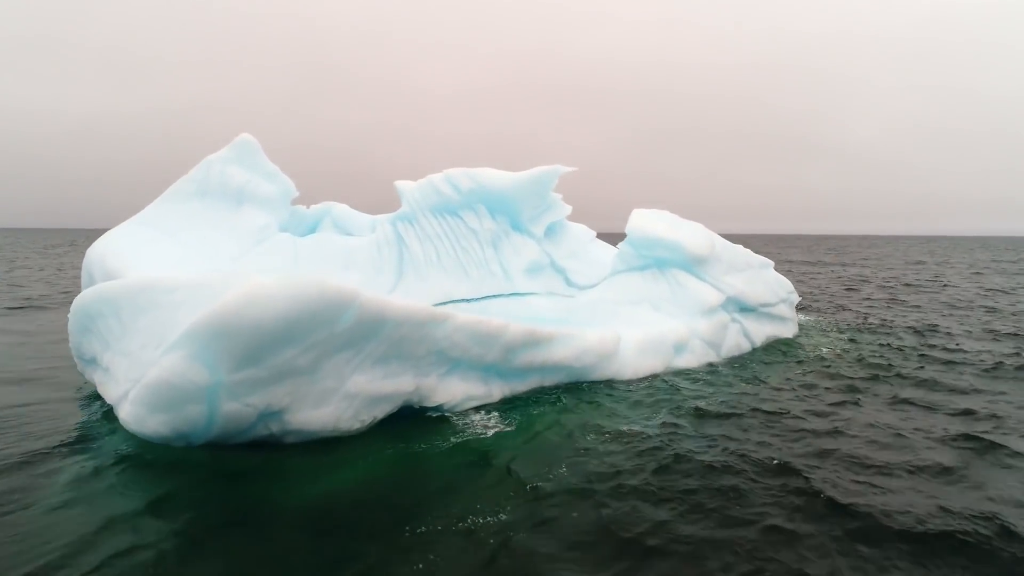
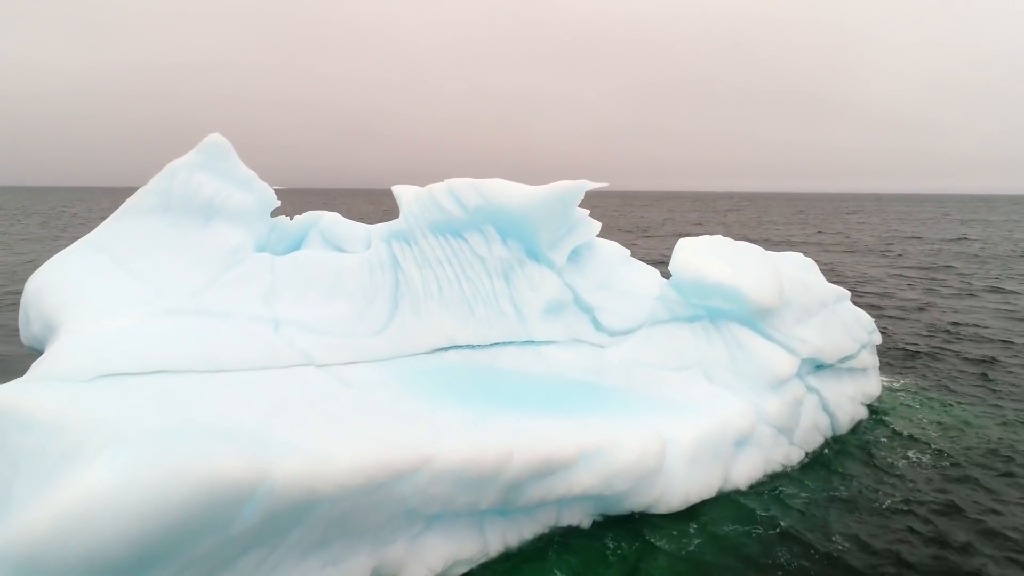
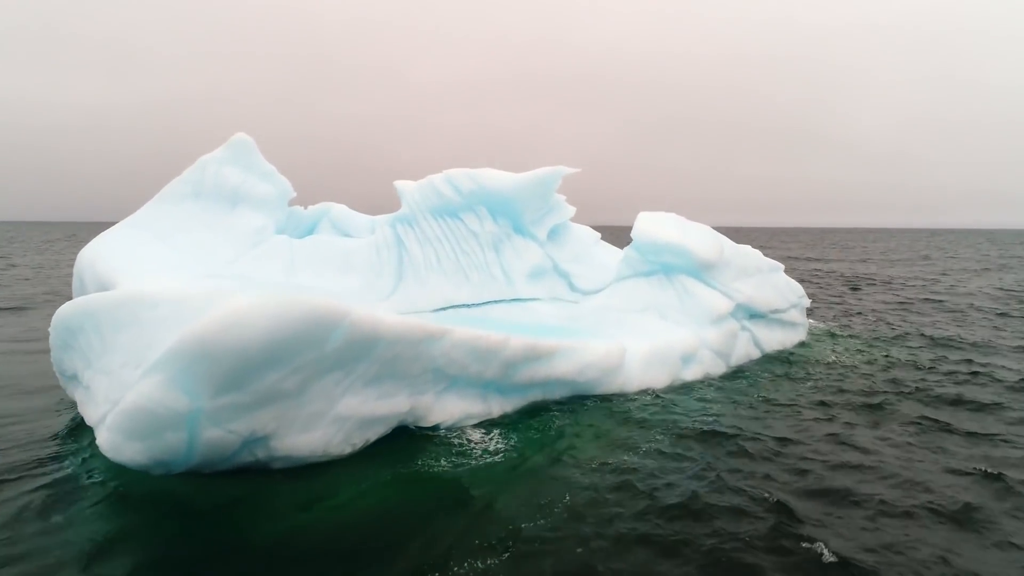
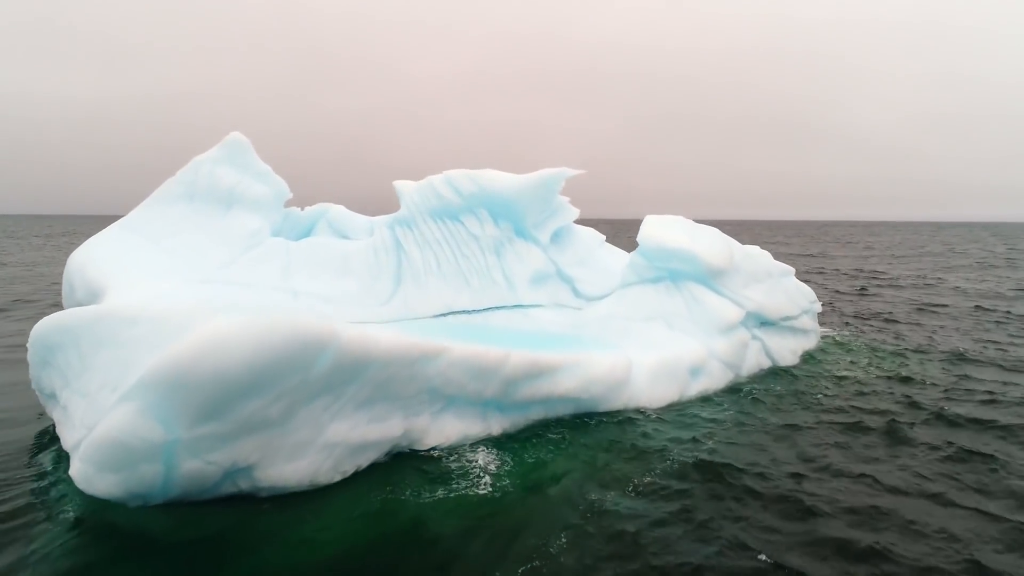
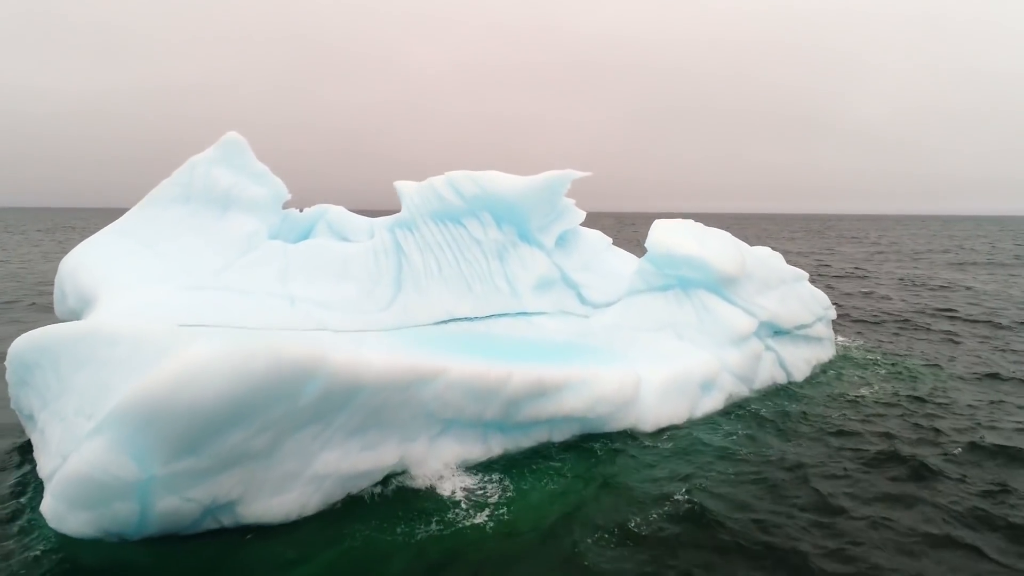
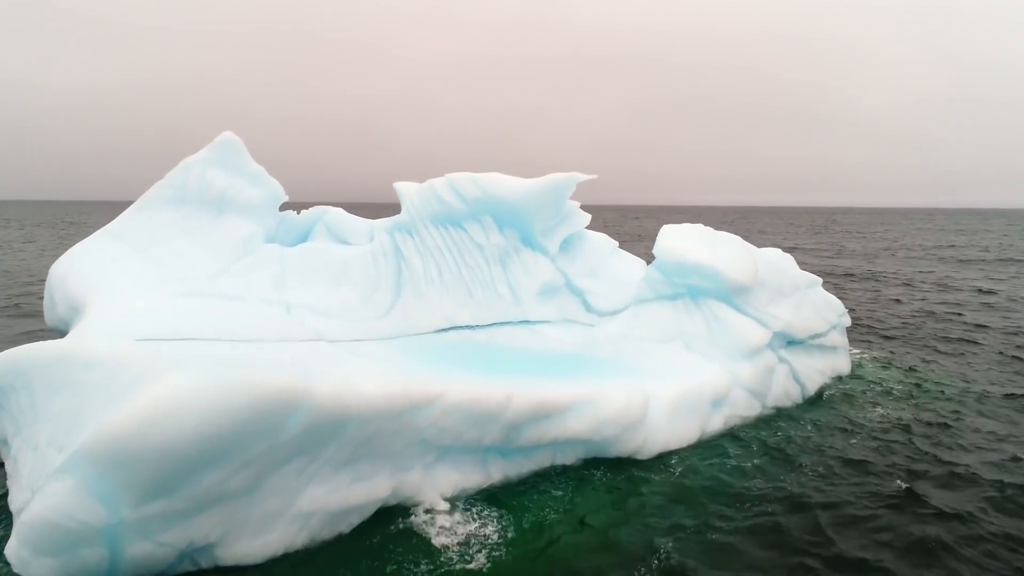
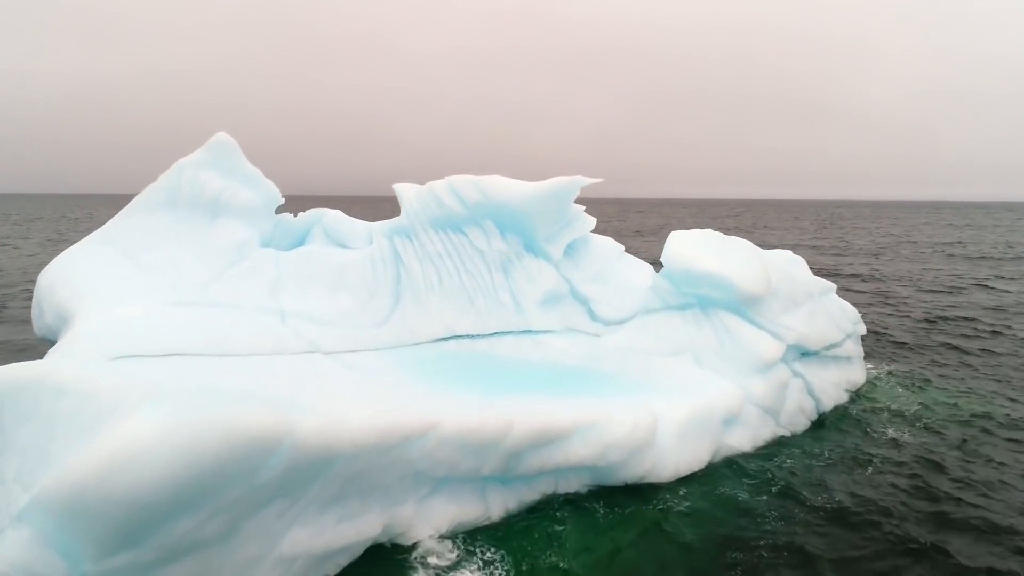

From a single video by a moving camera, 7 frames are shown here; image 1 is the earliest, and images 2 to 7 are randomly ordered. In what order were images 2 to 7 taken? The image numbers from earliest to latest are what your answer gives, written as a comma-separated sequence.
3, 4, 5, 6, 7, 2
